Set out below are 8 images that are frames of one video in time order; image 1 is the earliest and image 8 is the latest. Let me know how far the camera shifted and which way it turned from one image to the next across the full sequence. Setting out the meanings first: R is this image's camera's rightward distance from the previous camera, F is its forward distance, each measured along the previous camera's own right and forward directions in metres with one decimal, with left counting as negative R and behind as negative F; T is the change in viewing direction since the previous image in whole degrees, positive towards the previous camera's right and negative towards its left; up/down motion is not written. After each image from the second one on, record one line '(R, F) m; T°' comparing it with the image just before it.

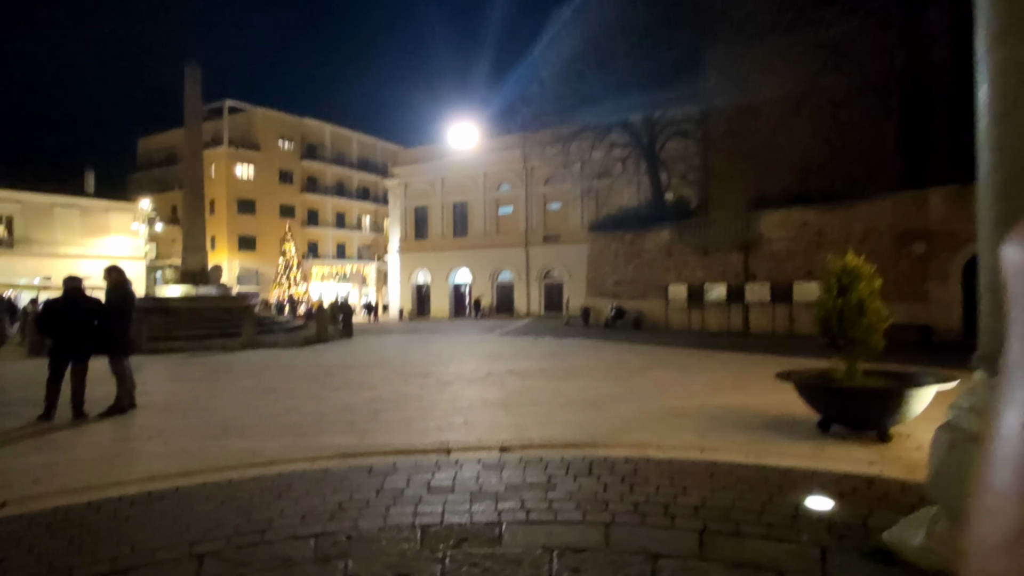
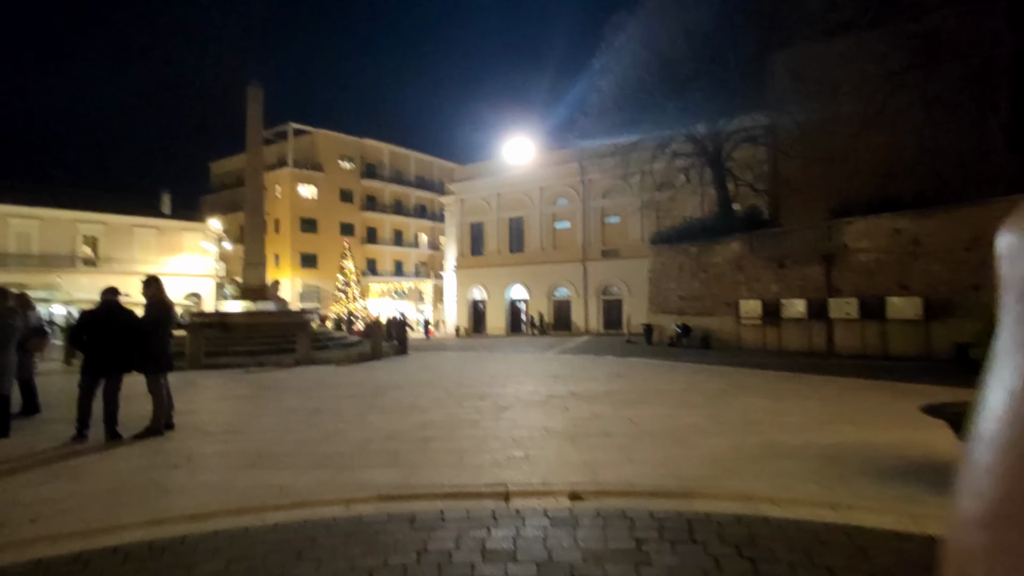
(-0.1, +0.8) m; -5°
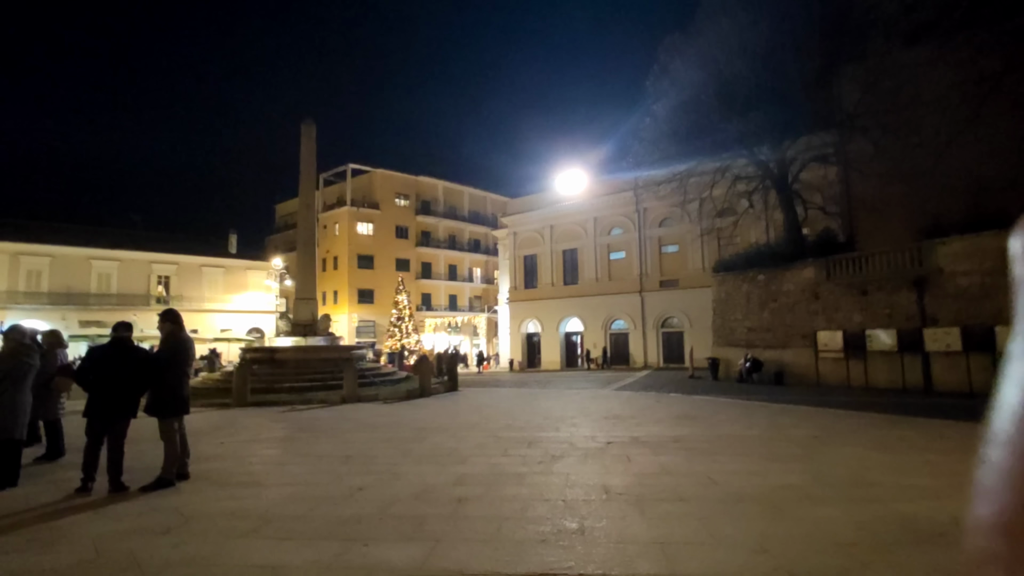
(+0.1, +0.9) m; -5°
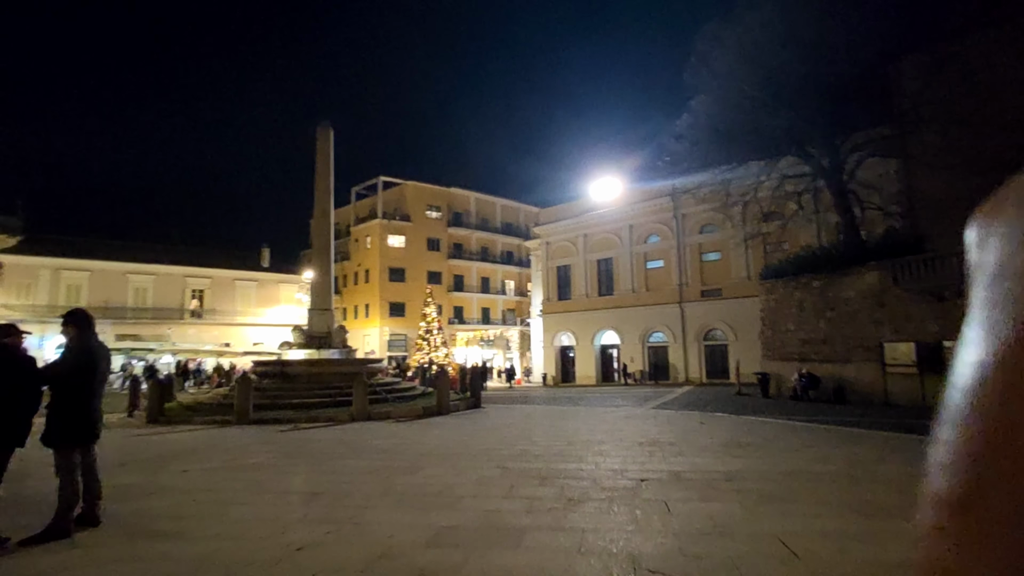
(+0.3, +1.5) m; -3°
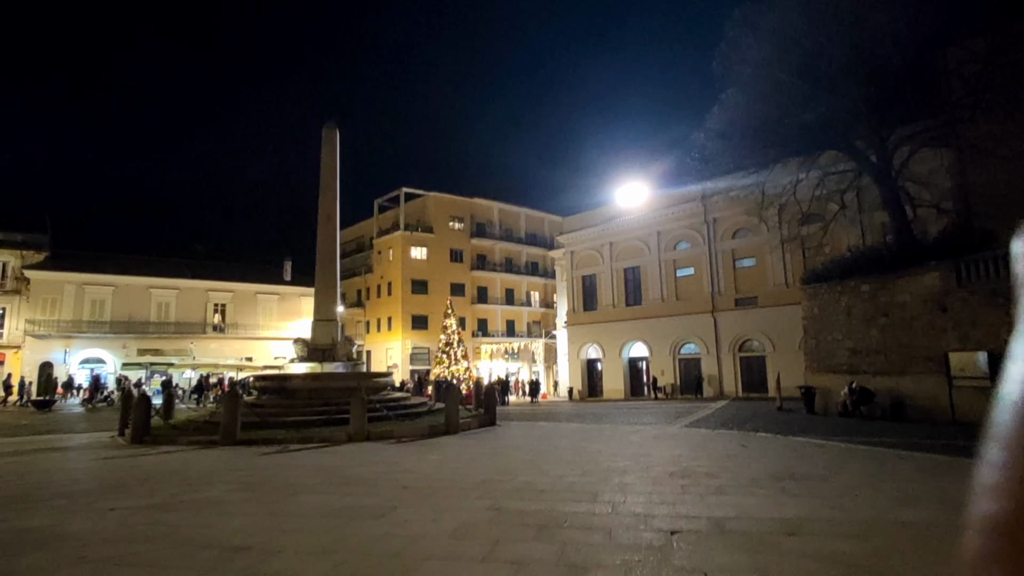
(+0.3, +1.4) m; -3°
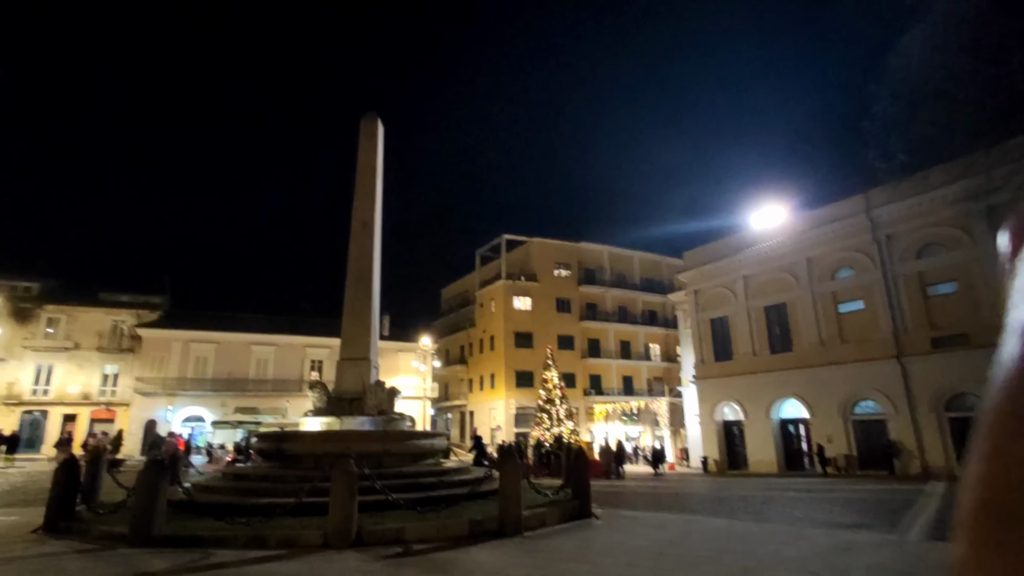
(+0.4, +5.5) m; -11°
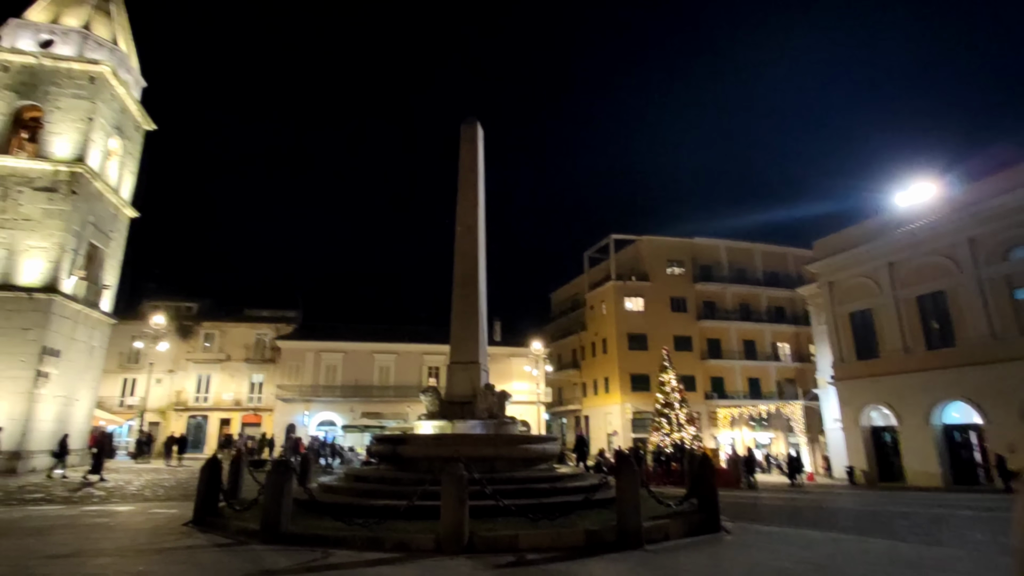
(+0.1, +0.6) m; -11°
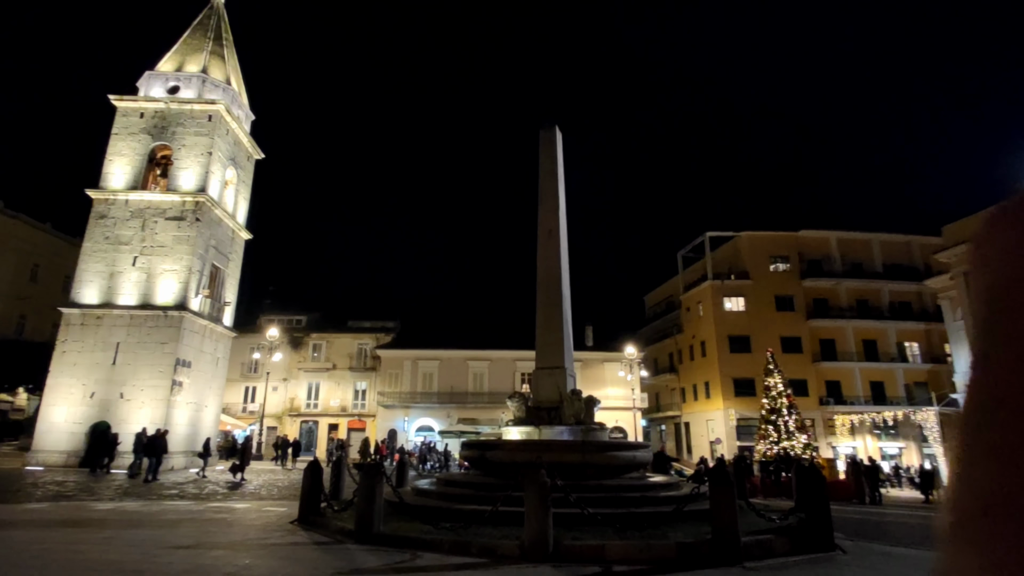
(+0.3, +0.4) m; -9°
